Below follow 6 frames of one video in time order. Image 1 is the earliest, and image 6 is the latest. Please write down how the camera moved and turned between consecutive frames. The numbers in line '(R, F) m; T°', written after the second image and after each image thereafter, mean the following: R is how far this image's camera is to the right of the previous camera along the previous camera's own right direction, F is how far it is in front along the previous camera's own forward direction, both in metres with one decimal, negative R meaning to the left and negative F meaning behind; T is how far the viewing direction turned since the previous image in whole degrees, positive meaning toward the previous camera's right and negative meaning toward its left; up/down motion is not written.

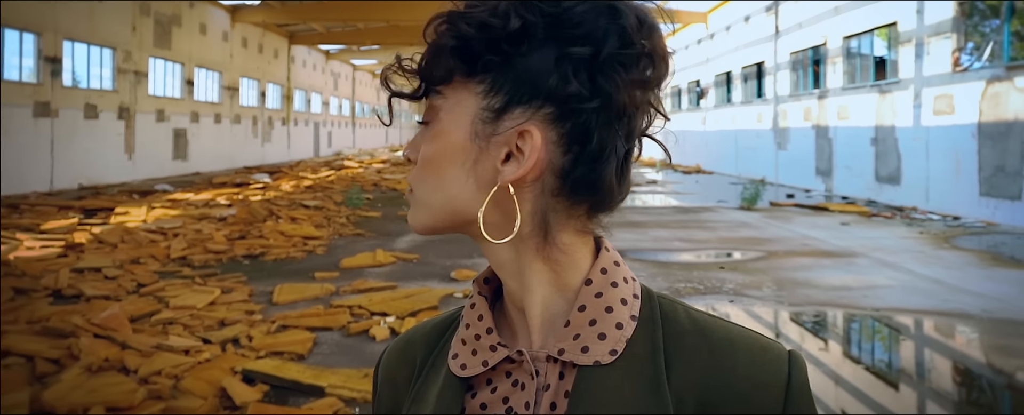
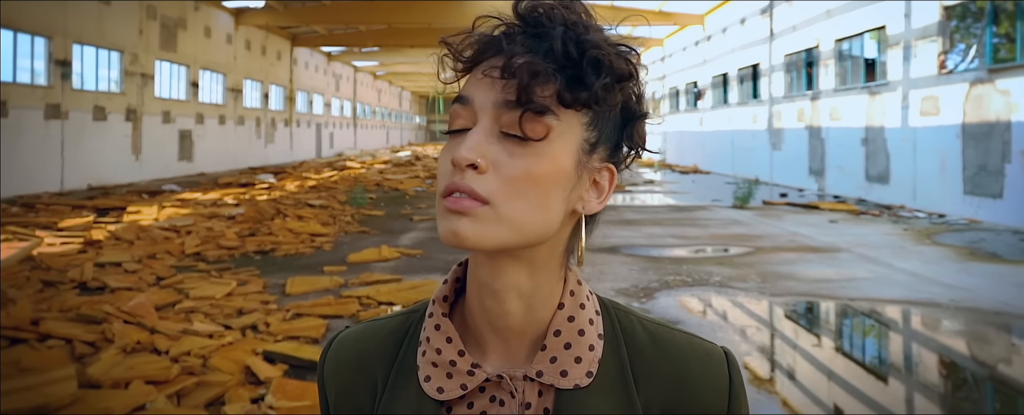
(0.0, -0.3) m; 0°
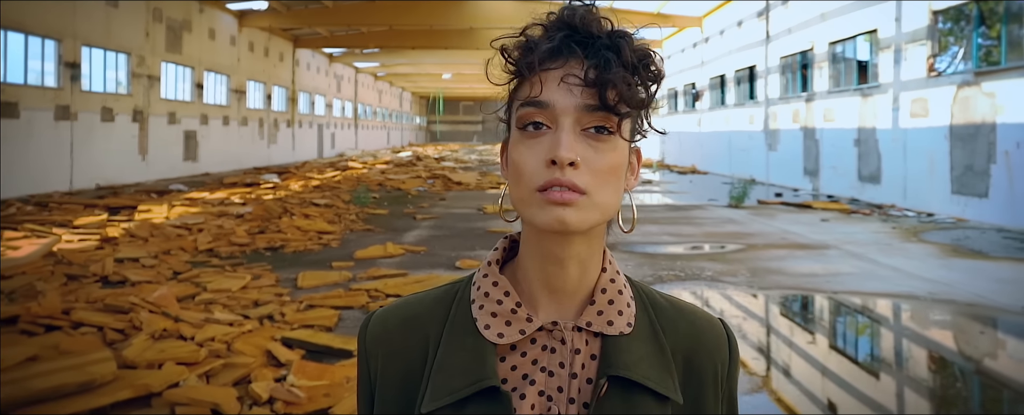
(0.0, -0.3) m; 0°
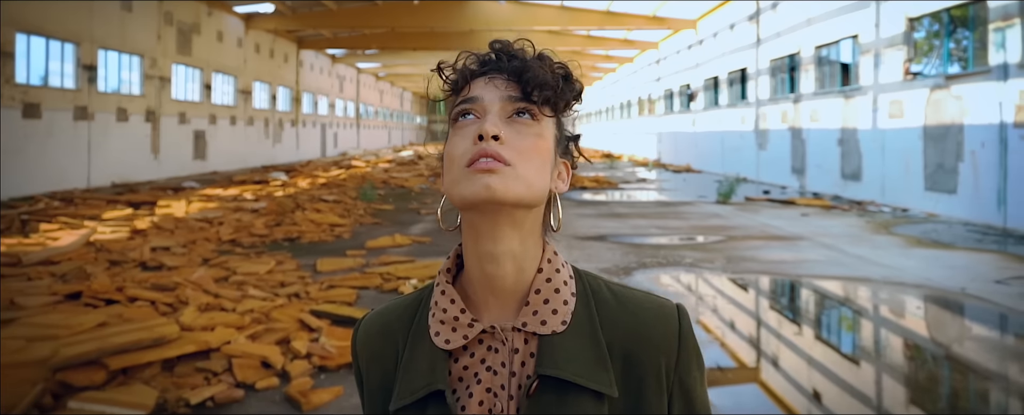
(0.0, -0.6) m; 0°
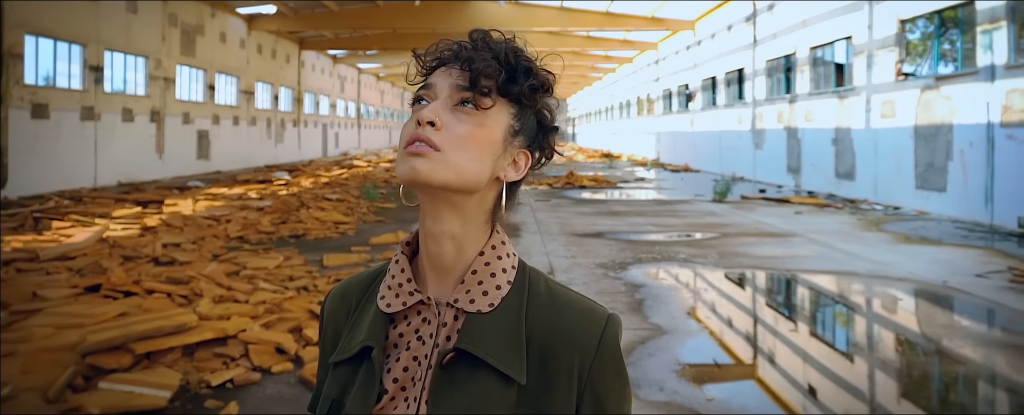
(0.0, -0.2) m; 0°
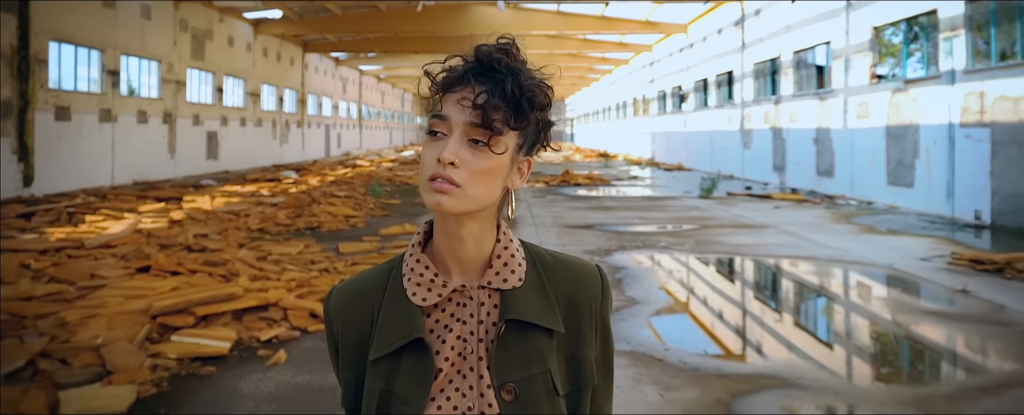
(0.0, -0.7) m; 0°
